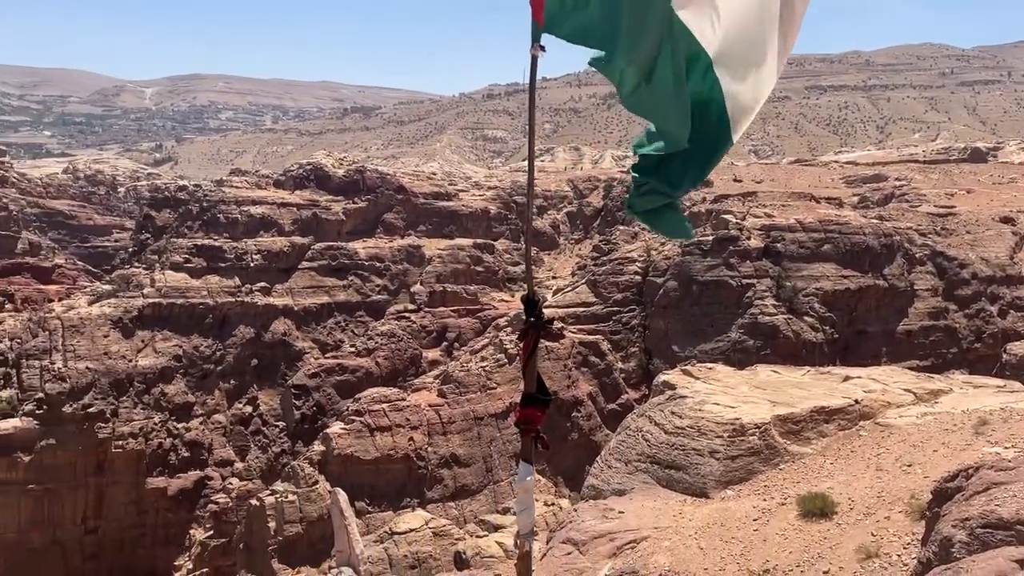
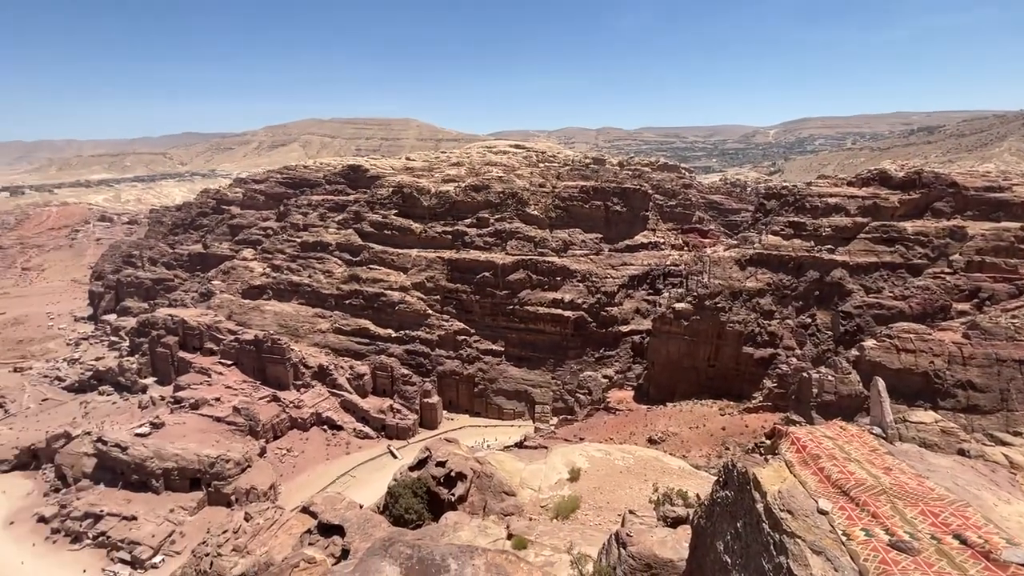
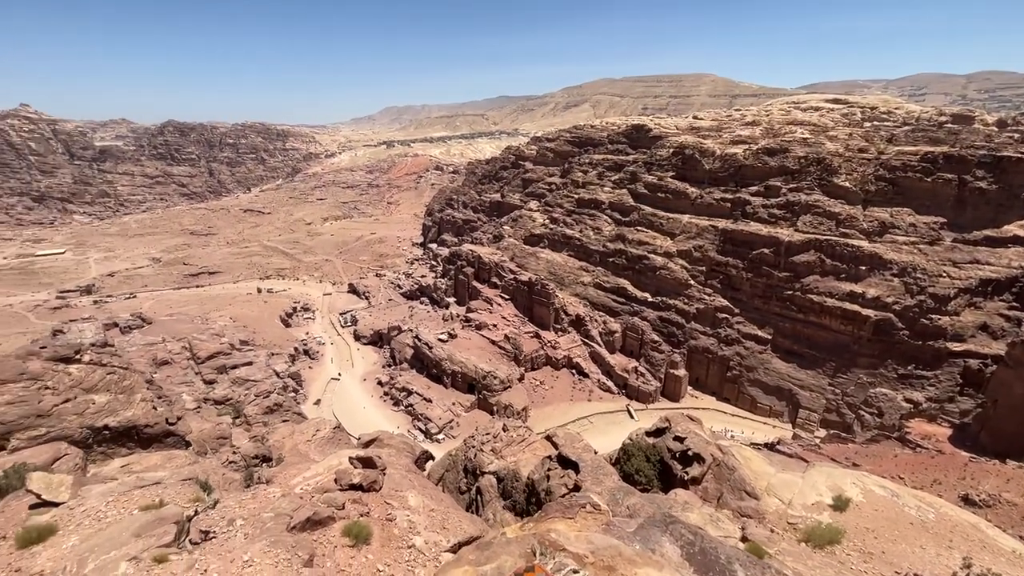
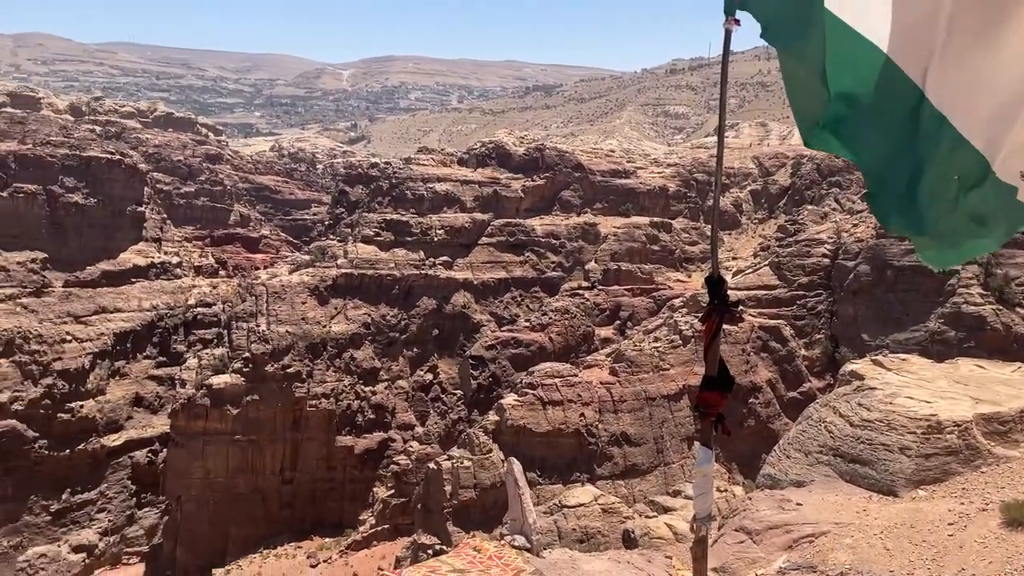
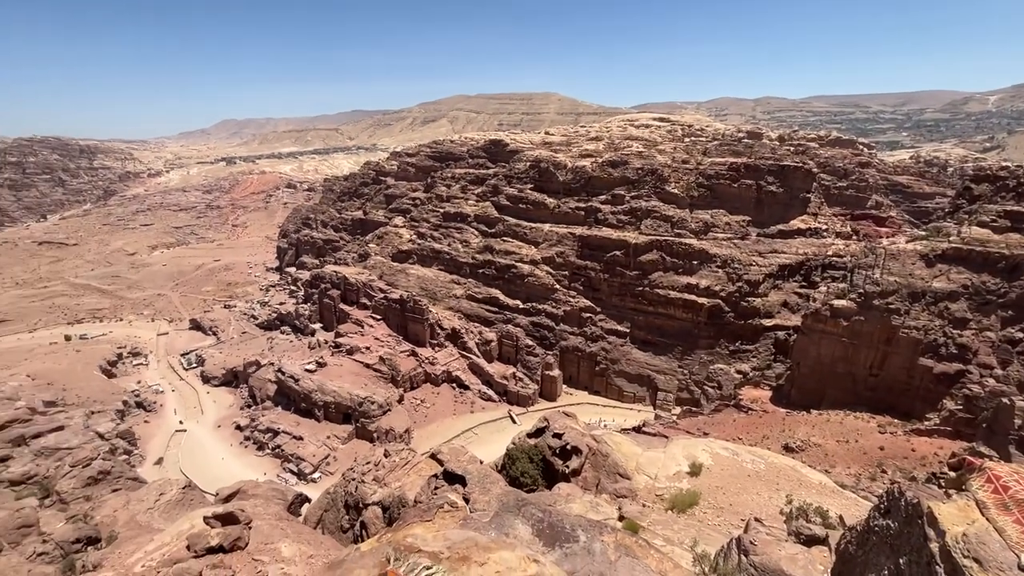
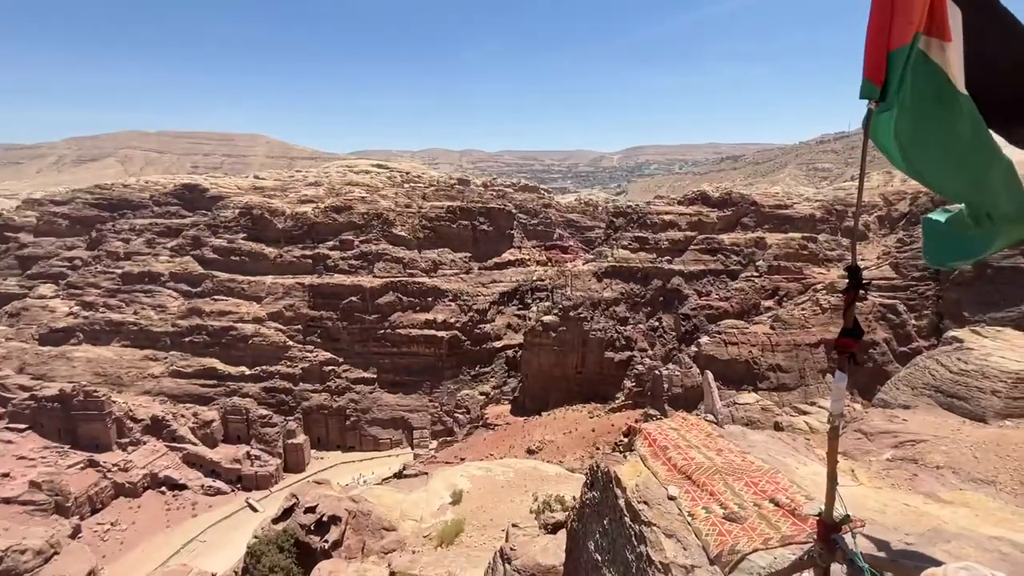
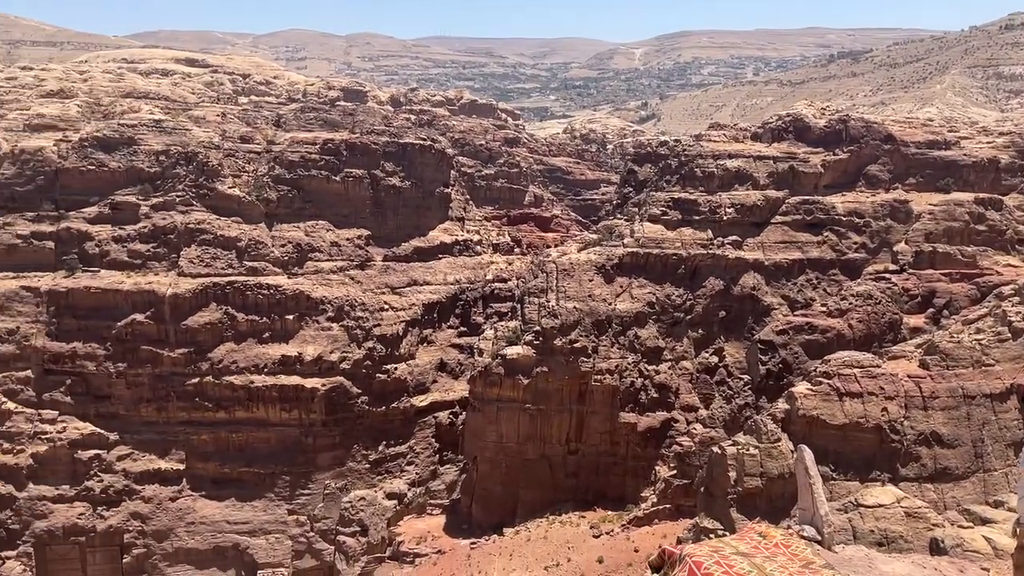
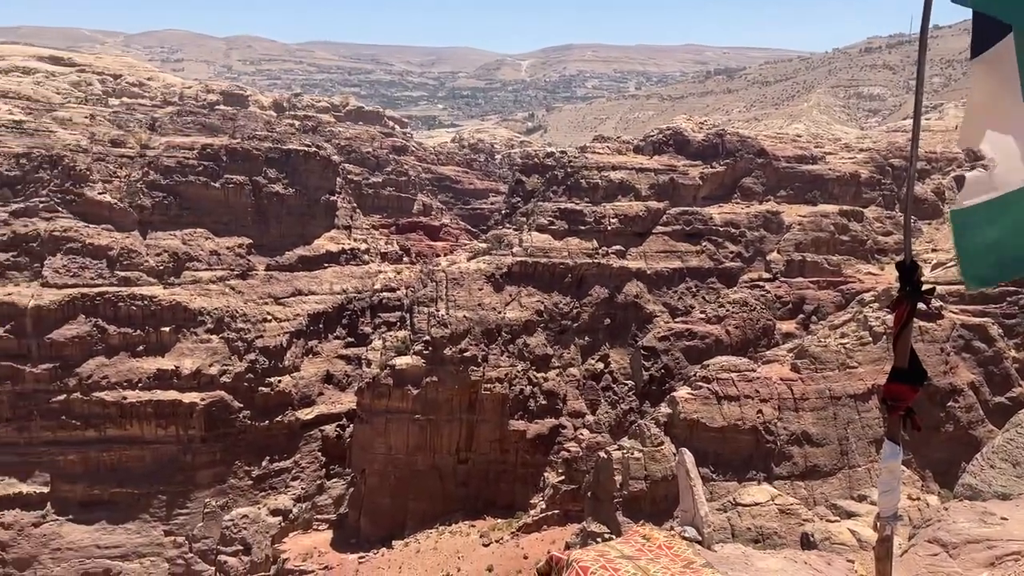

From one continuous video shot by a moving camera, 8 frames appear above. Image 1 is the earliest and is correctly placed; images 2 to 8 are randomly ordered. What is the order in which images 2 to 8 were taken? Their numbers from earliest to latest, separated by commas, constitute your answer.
4, 8, 7, 6, 2, 5, 3
